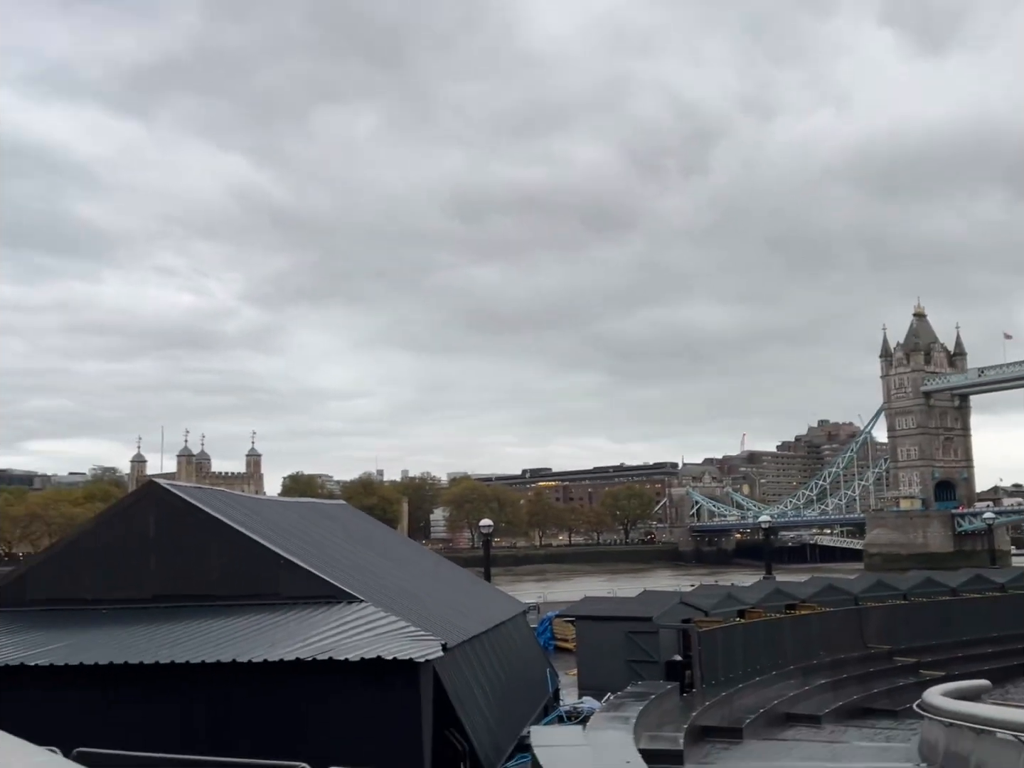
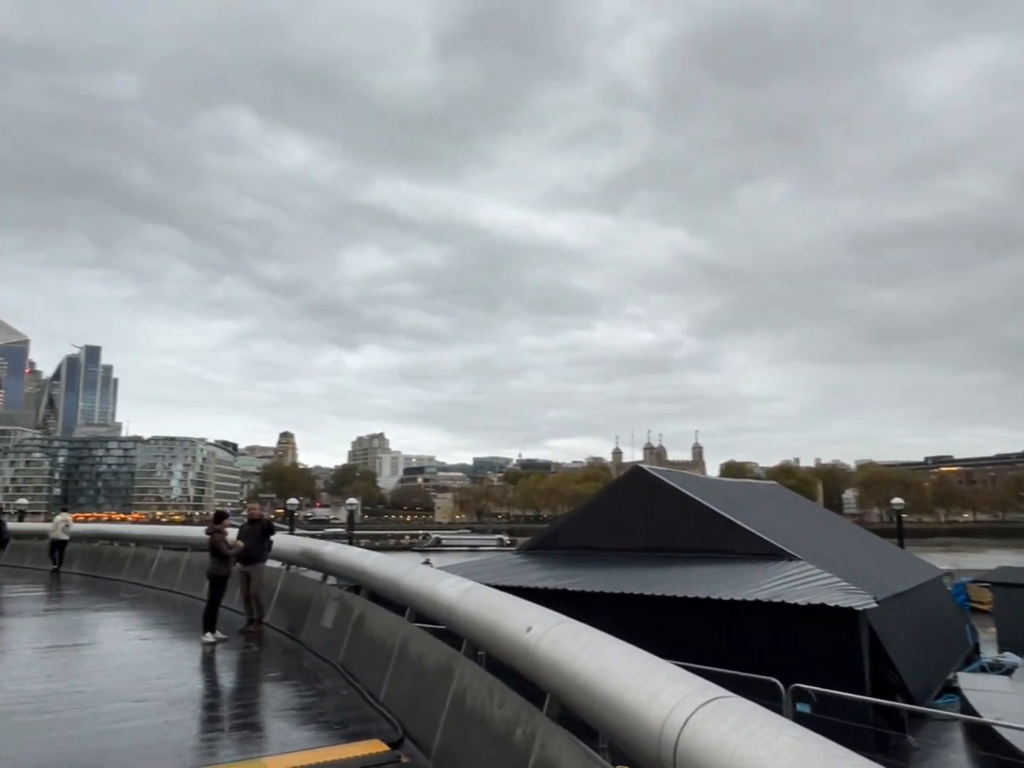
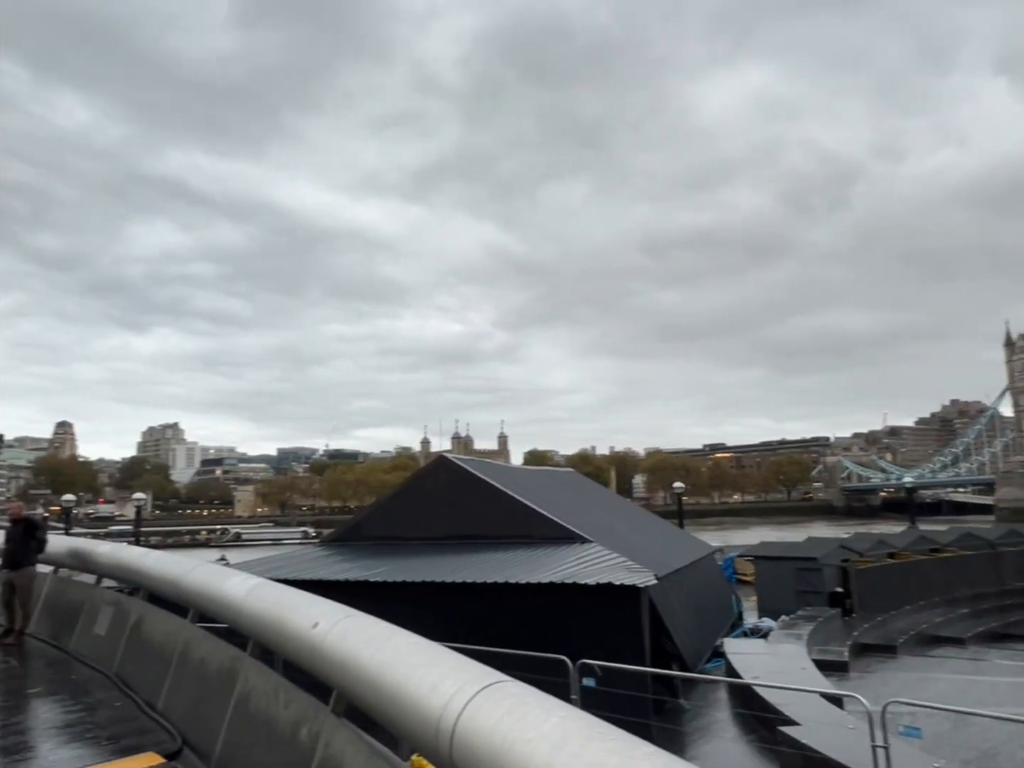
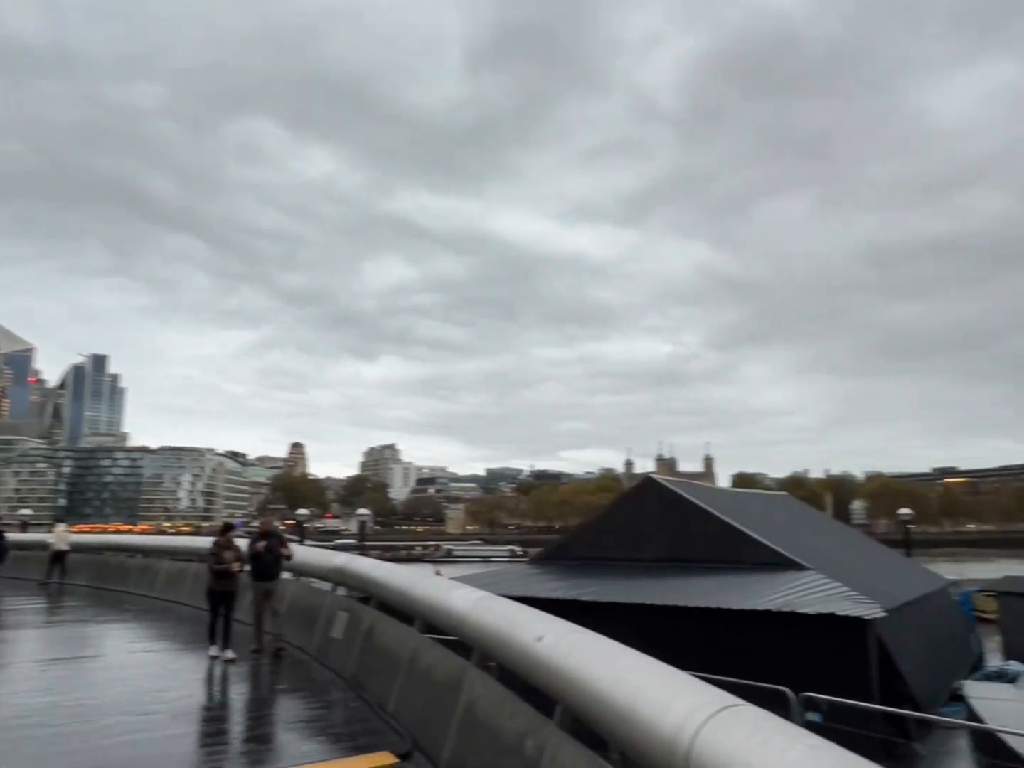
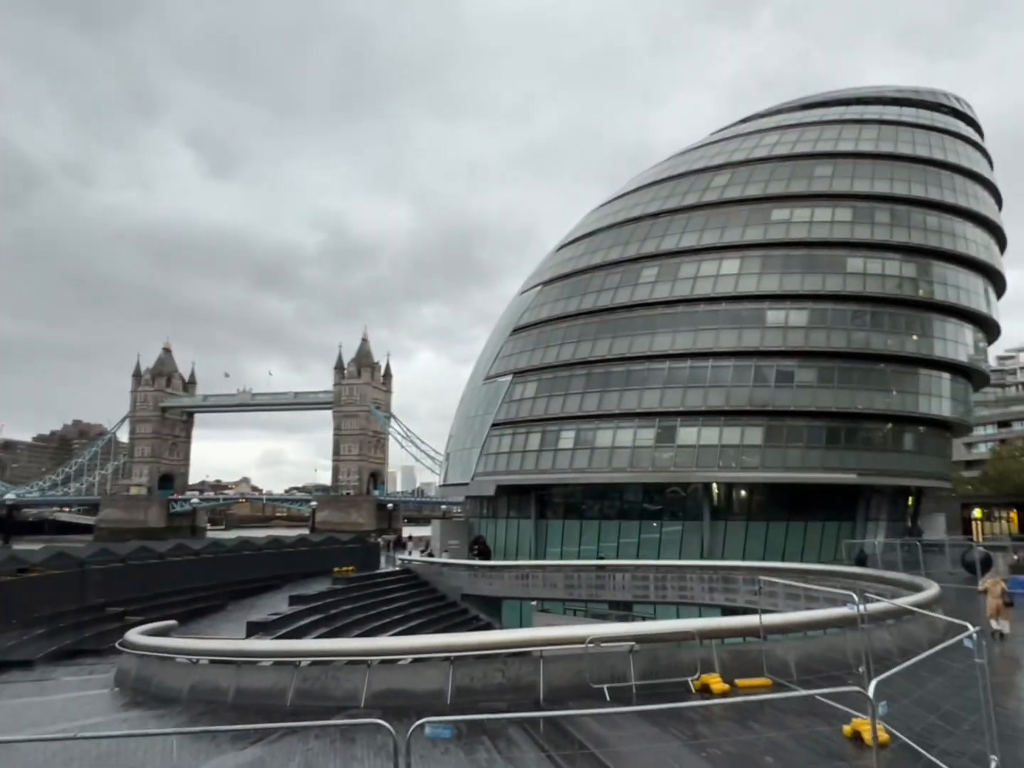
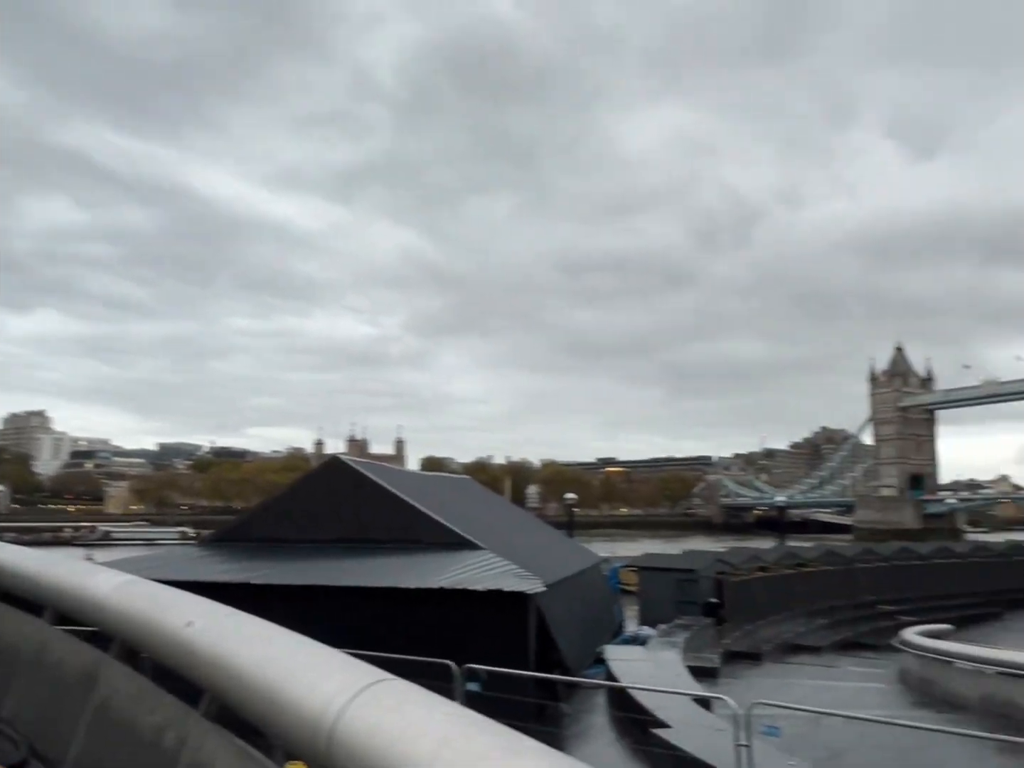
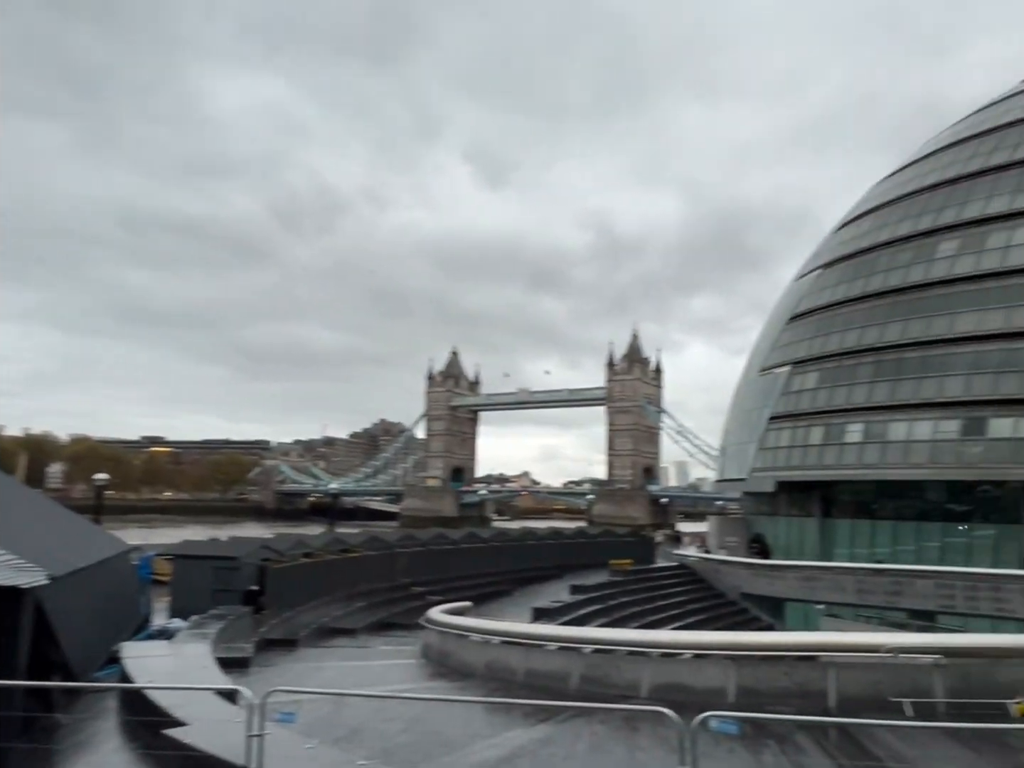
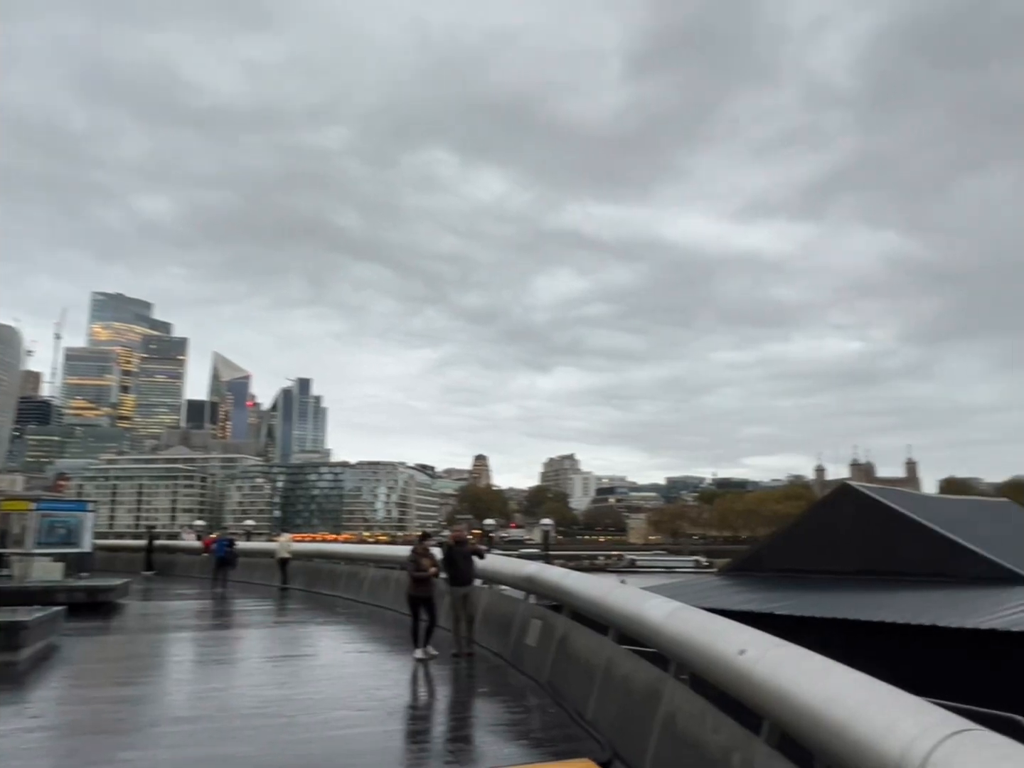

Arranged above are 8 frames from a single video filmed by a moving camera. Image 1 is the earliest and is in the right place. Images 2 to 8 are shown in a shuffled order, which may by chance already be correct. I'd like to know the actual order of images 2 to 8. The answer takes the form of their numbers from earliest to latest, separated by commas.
3, 2, 8, 4, 6, 7, 5
